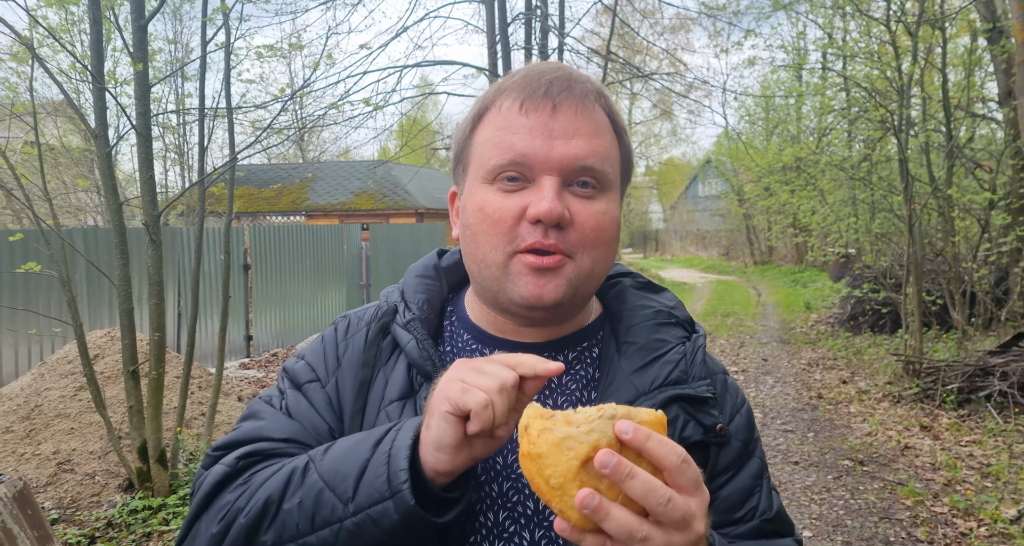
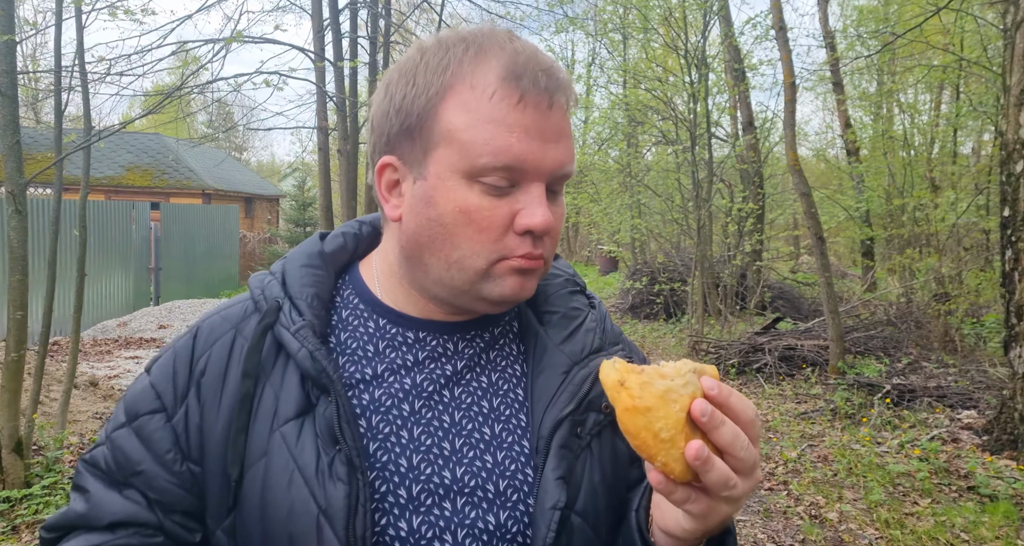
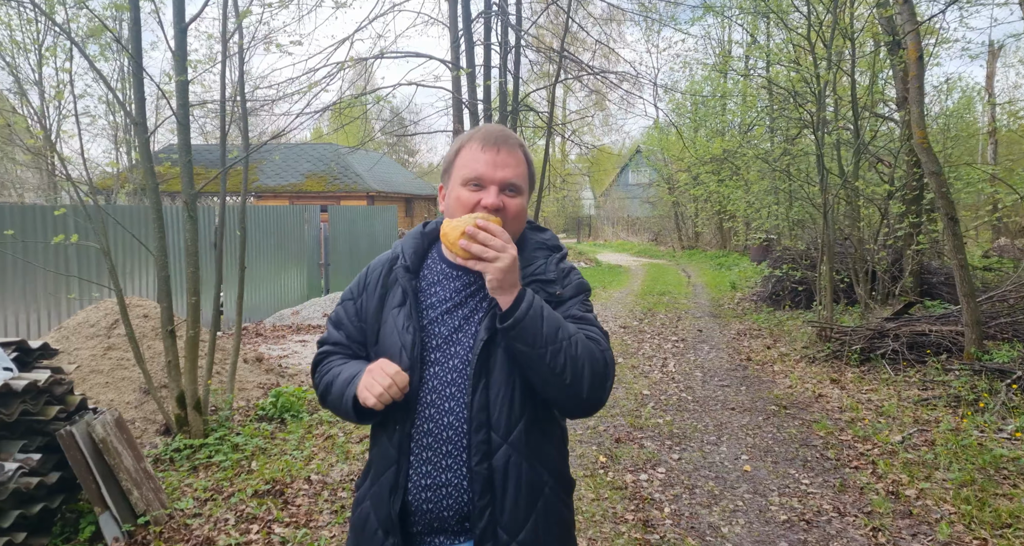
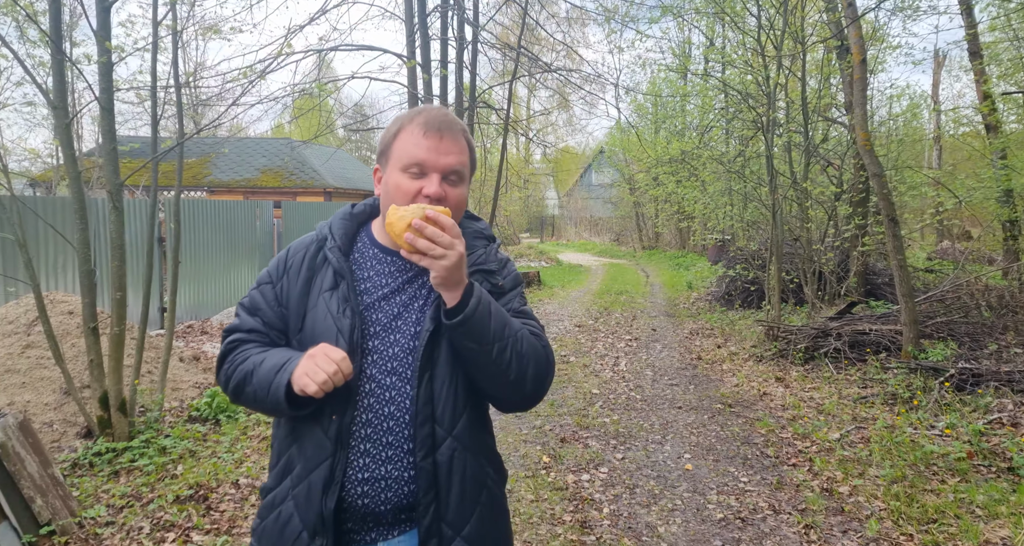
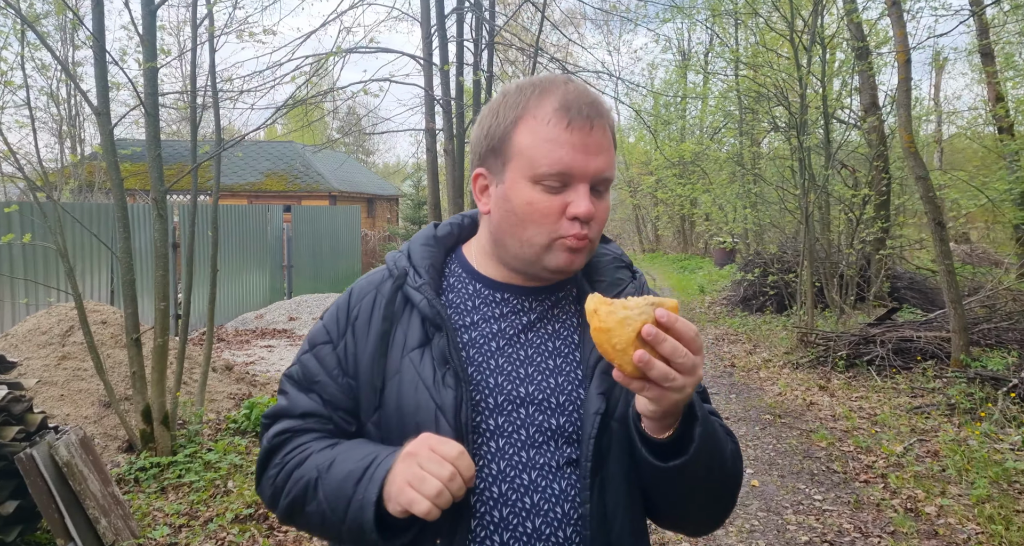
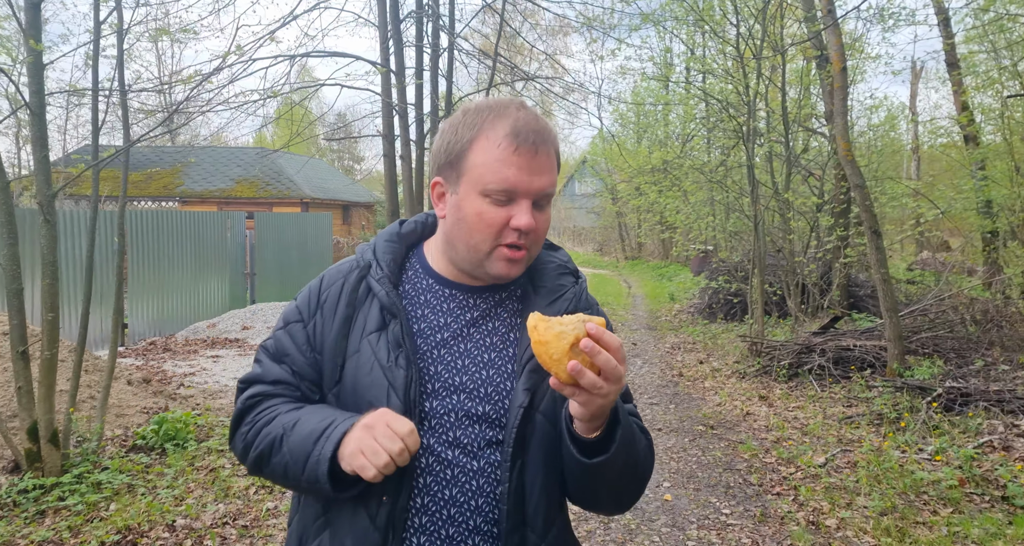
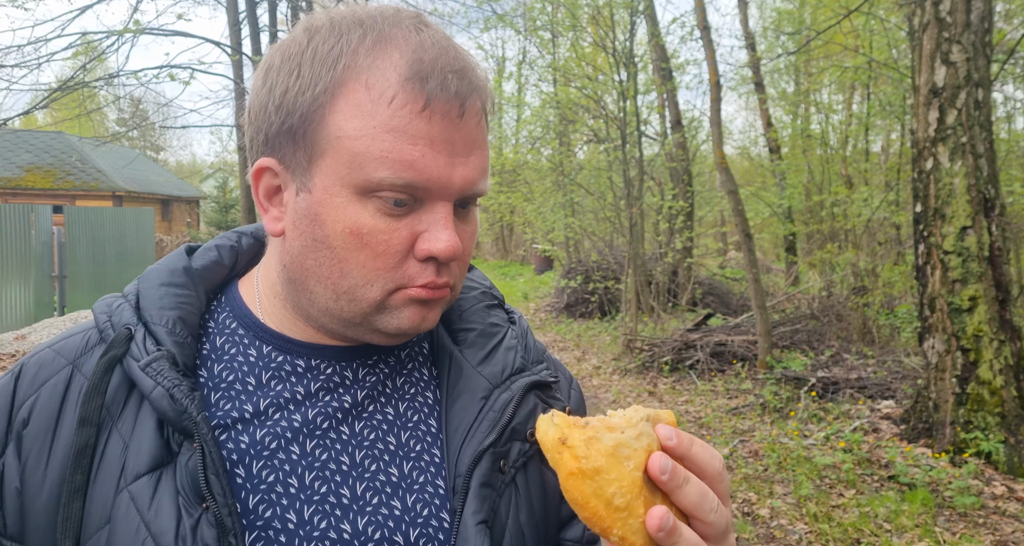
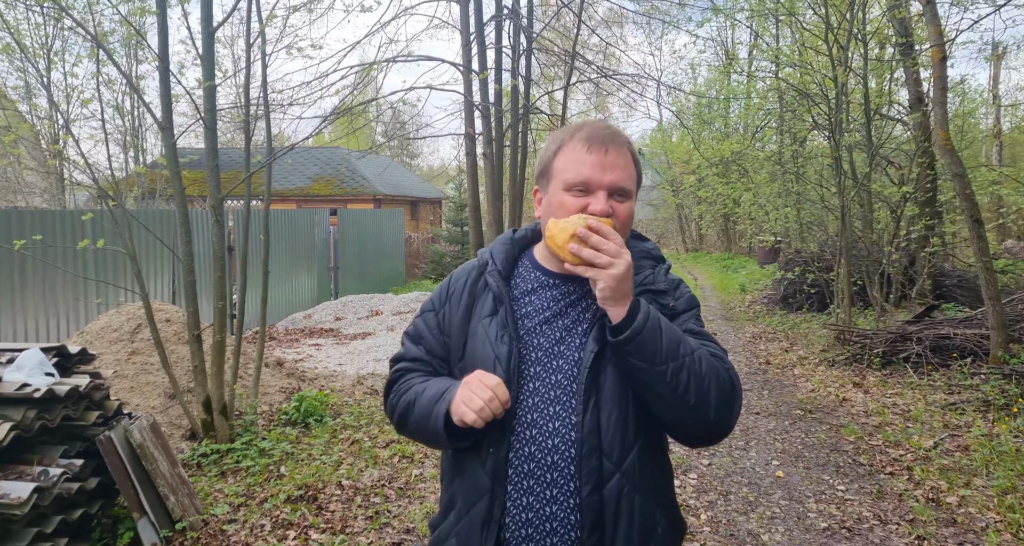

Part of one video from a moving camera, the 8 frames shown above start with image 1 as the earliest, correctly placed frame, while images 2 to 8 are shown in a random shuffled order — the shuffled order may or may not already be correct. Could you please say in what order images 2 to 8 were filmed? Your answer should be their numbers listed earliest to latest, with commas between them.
6, 4, 3, 8, 5, 2, 7
